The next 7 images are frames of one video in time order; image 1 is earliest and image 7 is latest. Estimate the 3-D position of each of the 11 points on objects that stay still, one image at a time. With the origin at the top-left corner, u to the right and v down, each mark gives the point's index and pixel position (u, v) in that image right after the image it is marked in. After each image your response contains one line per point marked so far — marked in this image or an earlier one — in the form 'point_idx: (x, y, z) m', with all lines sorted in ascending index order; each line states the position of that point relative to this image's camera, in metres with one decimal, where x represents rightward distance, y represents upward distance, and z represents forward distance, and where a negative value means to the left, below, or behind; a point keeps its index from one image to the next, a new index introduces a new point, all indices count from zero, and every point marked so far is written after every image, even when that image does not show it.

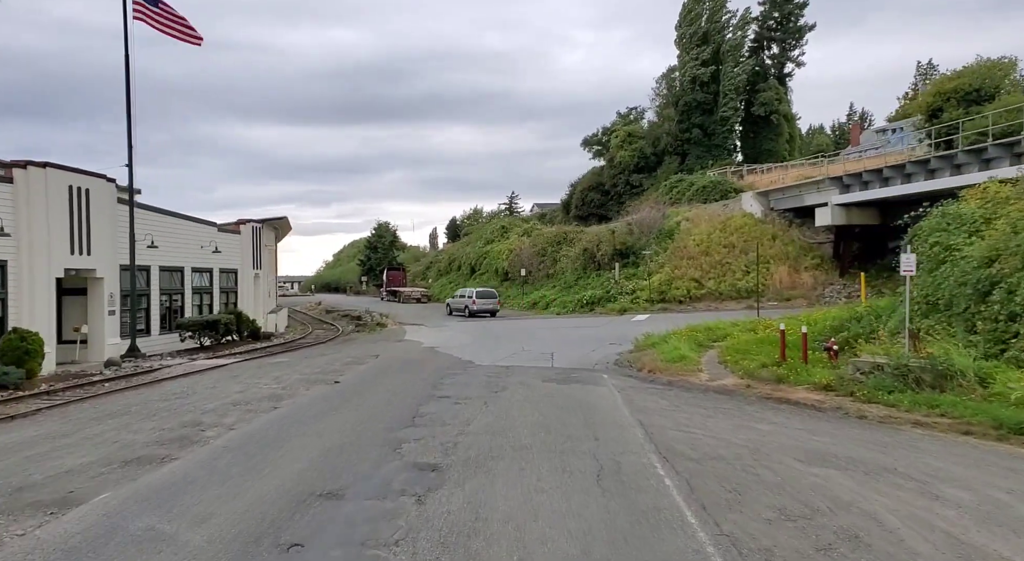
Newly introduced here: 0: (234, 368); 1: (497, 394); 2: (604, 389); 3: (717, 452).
0: (-7.0, -2.2, +16.7) m
1: (-0.3, -2.2, +13.0) m
2: (+2.0, -2.3, +14.3) m
3: (+2.6, -2.2, +8.6) m
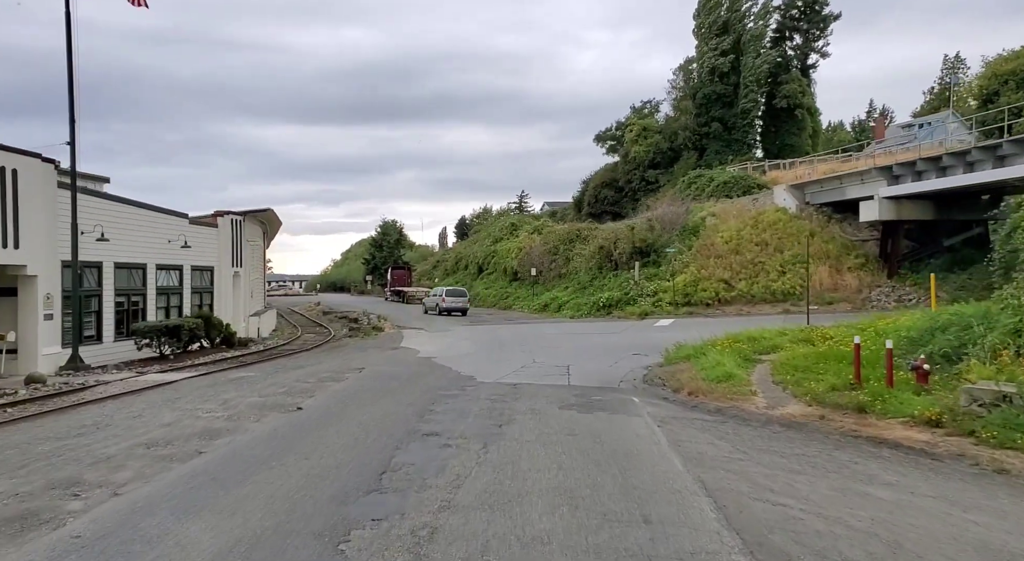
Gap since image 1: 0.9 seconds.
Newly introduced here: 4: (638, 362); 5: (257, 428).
0: (-6.8, -2.2, +13.8) m
1: (-0.2, -2.2, +10.0) m
2: (+2.1, -2.3, +11.3) m
3: (+2.7, -2.2, +5.5) m
4: (+3.5, -2.3, +18.5) m
5: (-3.8, -2.2, +10.0) m
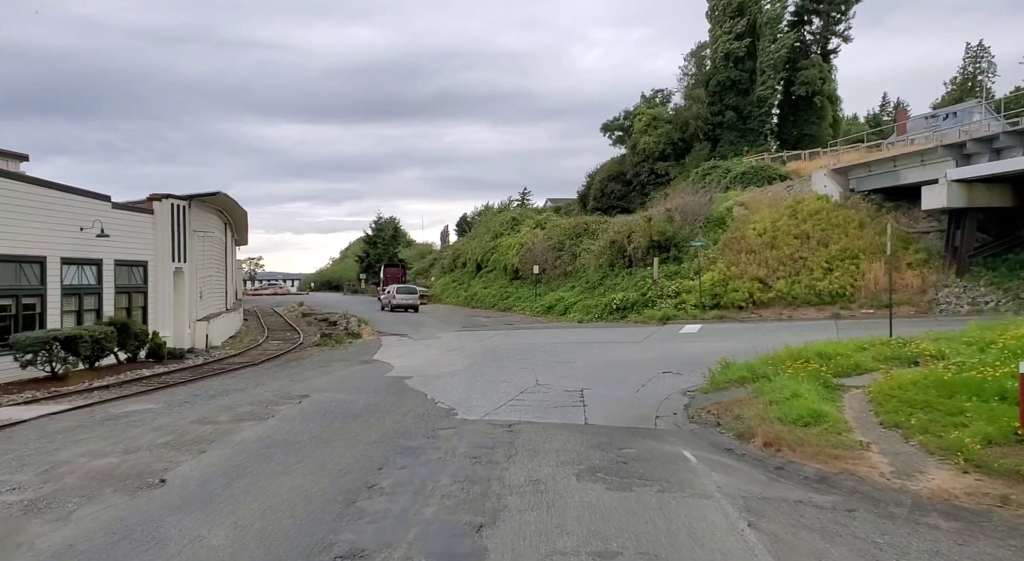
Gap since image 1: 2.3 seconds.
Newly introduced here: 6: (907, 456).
0: (-6.9, -2.1, +9.5) m
1: (-0.3, -2.2, +5.7) m
2: (+2.0, -2.3, +6.9) m
3: (+2.6, -2.2, +1.2) m
4: (+3.4, -2.3, +14.2) m
5: (-3.9, -2.2, +5.7) m
6: (+5.1, -2.2, +8.5) m
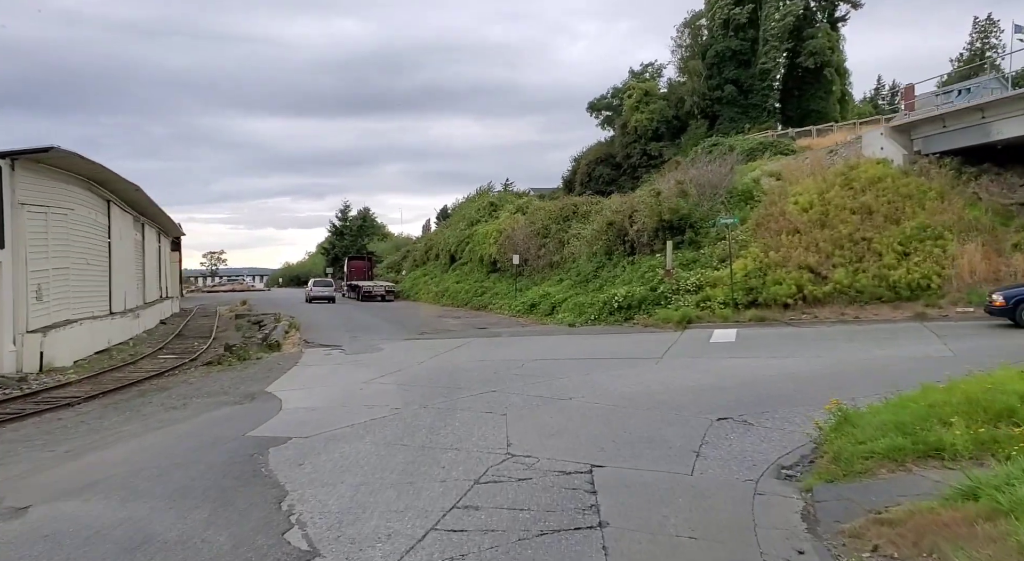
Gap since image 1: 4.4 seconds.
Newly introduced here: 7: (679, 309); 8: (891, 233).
0: (-7.4, -2.1, +2.8) m
1: (-0.7, -2.1, -0.8) m
2: (+1.6, -2.2, +0.5) m
3: (+2.3, -2.2, -5.2) m
4: (+2.9, -2.1, +7.8) m
5: (-4.3, -2.1, -0.9) m
6: (+4.6, -2.1, +2.1) m
7: (+5.0, -0.8, +19.7) m
8: (+11.0, +1.4, +19.3) m
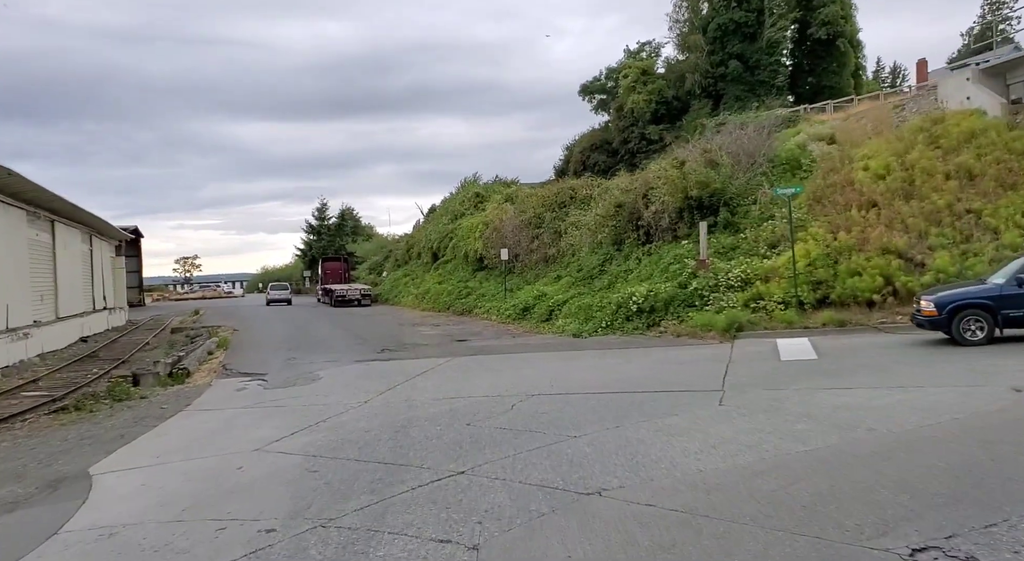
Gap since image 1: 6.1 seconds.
0: (-7.4, -2.3, -2.4) m
1: (-0.7, -2.2, -6.0) m
2: (+1.5, -2.2, -4.6) m
3: (+2.3, -2.1, -10.3) m
4: (+2.7, -2.0, +2.7) m
5: (-4.4, -2.3, -6.1) m
6: (+4.5, -2.0, -2.9) m
7: (+4.7, -0.7, +14.6) m
8: (+10.6, +1.7, +14.3) m
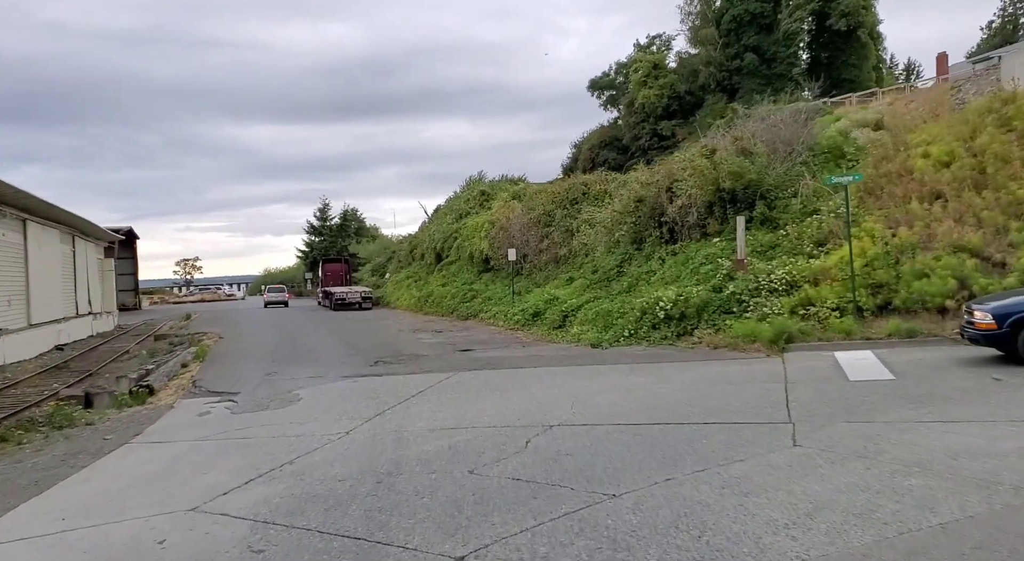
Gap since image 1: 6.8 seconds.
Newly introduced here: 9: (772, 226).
0: (-7.4, -2.3, -4.3) m
1: (-0.7, -2.2, -7.9) m
2: (+1.6, -2.2, -6.6) m
3: (+2.3, -2.1, -12.3) m
4: (+2.8, -2.0, +0.7) m
5: (-4.3, -2.3, -8.0) m
6: (+4.6, -2.0, -4.9) m
7: (+4.9, -0.7, +12.6) m
8: (+10.8, +1.7, +12.2) m
9: (+6.2, +1.3, +15.9) m
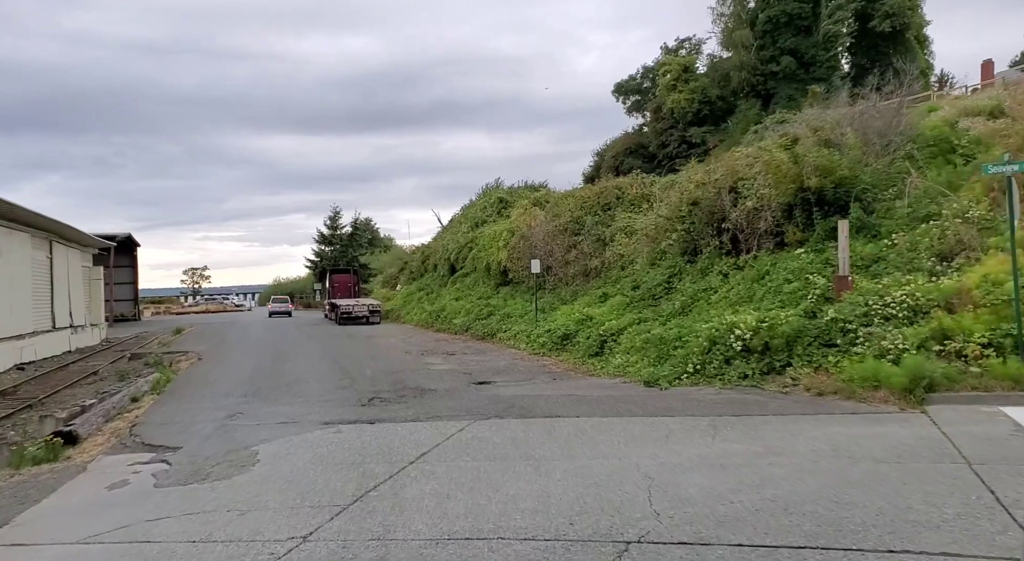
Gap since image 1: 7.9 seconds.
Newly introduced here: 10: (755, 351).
0: (-7.2, -2.2, -7.4) m
1: (-0.6, -2.1, -11.2) m
2: (+1.7, -2.1, -9.9) m
3: (+2.3, -2.0, -15.6) m
4: (+3.1, -2.1, -2.6) m
5: (-4.3, -2.1, -11.2) m
6: (+4.7, -2.0, -8.3) m
7: (+5.4, -1.1, +9.3) m
8: (+11.3, +1.2, +8.8) m
9: (+6.8, +0.8, +12.6) m
10: (+4.0, -1.1, +10.8) m
